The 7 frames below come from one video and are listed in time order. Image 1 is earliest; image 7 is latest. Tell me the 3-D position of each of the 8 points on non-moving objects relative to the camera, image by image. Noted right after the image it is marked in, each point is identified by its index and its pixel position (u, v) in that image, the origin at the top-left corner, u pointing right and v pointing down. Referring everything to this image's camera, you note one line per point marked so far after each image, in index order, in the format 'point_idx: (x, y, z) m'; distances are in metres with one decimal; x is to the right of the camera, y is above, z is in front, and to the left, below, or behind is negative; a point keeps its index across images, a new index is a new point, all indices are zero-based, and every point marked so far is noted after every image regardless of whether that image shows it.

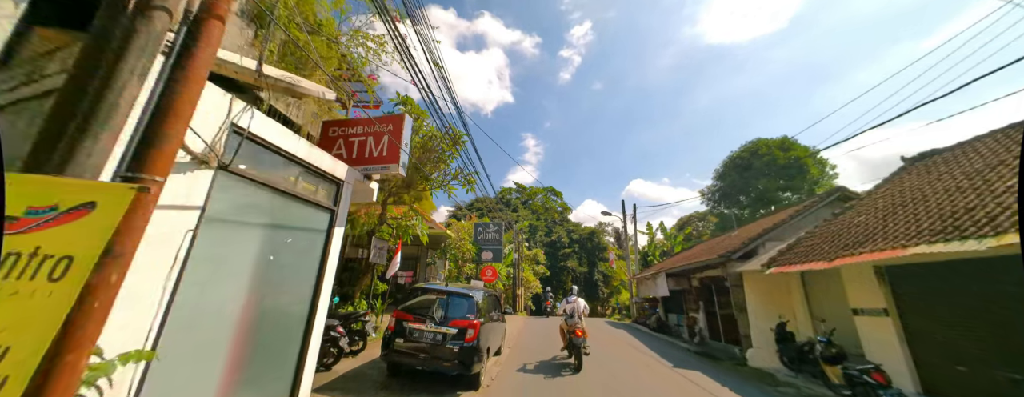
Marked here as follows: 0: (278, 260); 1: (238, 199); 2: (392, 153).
0: (-2.0, -0.5, +2.8) m
1: (-2.0, 0.0, +2.5) m
2: (-1.4, +0.5, +3.9) m
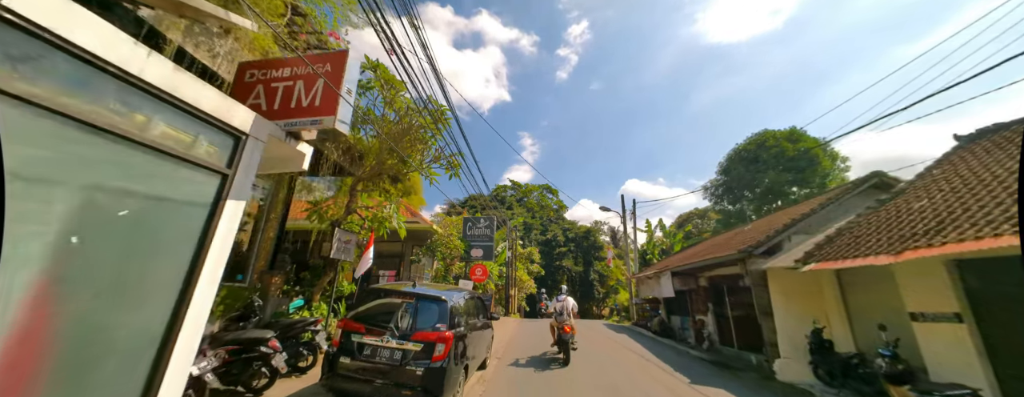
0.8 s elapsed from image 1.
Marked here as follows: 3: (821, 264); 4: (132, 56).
0: (-2.1, -0.2, +1.7) m
1: (-2.2, +0.3, +1.4) m
2: (-1.6, +0.8, +2.8) m
3: (+4.7, -1.0, +5.0) m
4: (-2.1, +0.8, +1.8) m
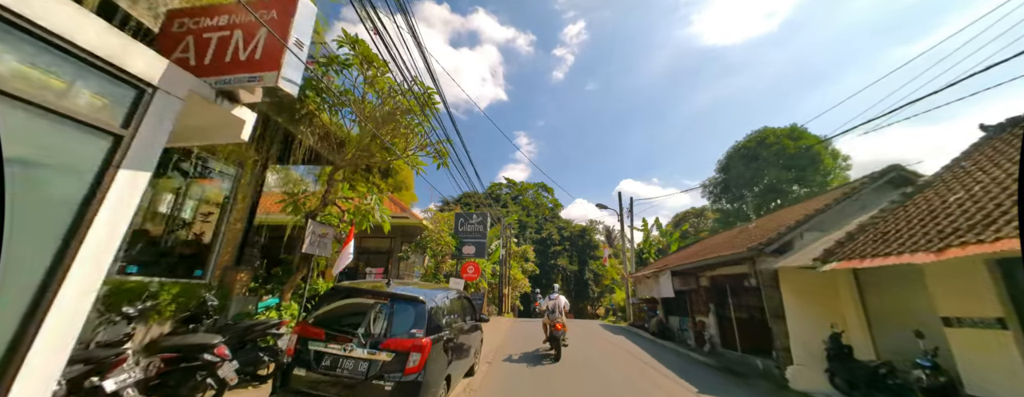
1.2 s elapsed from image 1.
0: (-2.2, -0.1, +1.2) m
1: (-2.2, +0.4, +0.9) m
2: (-1.6, +1.0, +2.3) m
3: (+4.5, -0.9, +4.6) m
4: (-2.1, +0.9, +1.3) m
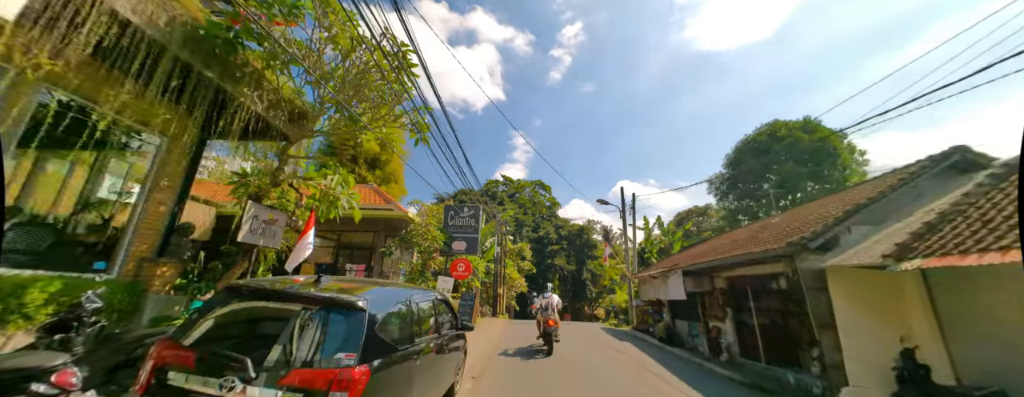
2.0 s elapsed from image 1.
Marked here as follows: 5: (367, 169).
0: (-2.3, +0.2, +0.1) m
1: (-2.3, +0.7, -0.2) m
2: (-1.7, +1.3, +1.2) m
3: (+4.4, -0.7, +3.5) m
4: (-2.2, +1.2, +0.2) m
5: (-7.2, +1.5, +16.5) m
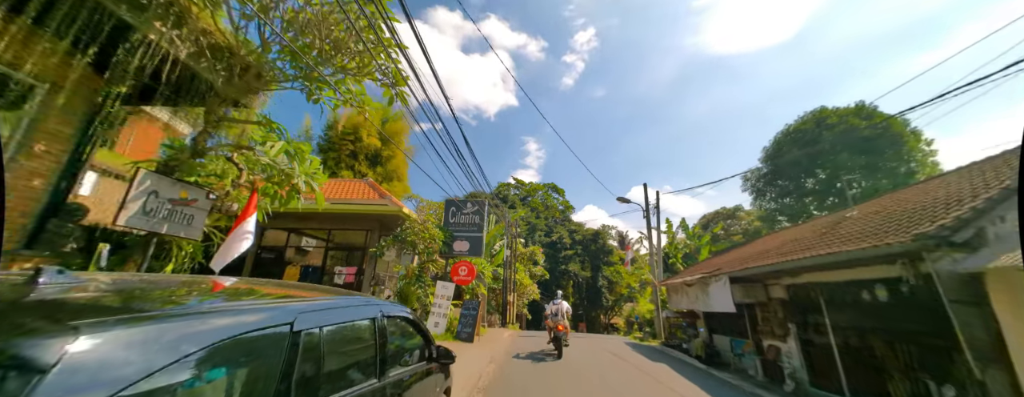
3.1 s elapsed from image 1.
0: (-2.4, +0.6, -1.2) m
1: (-2.4, +1.1, -1.5) m
2: (-1.8, +1.6, -0.1) m
3: (+4.4, -0.3, +2.0) m
4: (-2.3, +1.6, -1.1) m
5: (-6.7, +1.5, +15.4) m
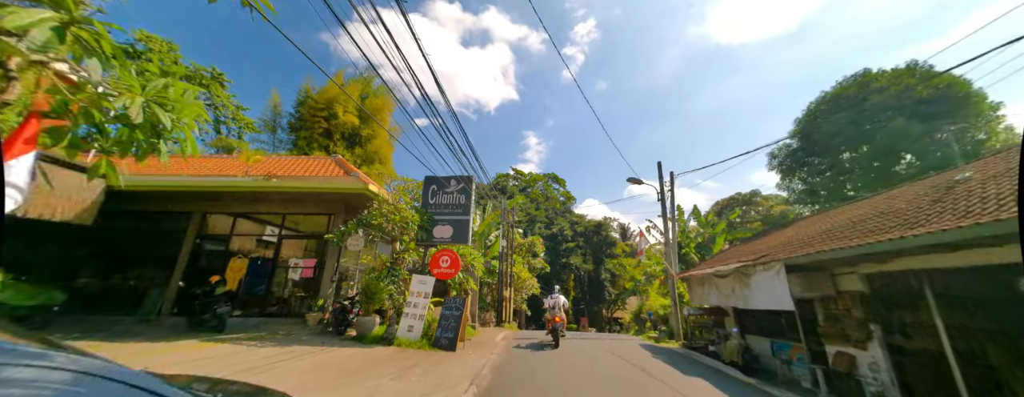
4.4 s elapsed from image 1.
0: (-2.6, +1.0, -2.9) m
1: (-2.6, +1.5, -3.3) m
2: (-2.0, +2.1, -1.9) m
3: (+4.2, +0.2, +0.2) m
4: (-2.5, +2.0, -2.9) m
5: (-6.9, +2.2, +13.7) m
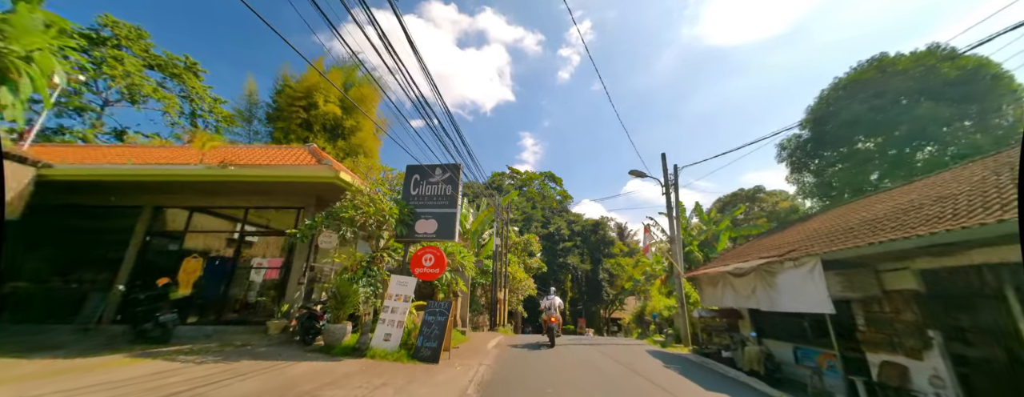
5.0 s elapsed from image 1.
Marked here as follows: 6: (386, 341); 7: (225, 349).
0: (-2.6, +1.2, -3.8) m
1: (-2.7, +1.7, -4.2) m
2: (-2.0, +2.3, -2.8) m
3: (+4.2, +0.4, -0.6) m
4: (-2.6, +2.2, -3.8) m
5: (-7.1, +2.3, +12.7) m
6: (-2.2, -2.5, +5.9) m
7: (-4.8, -2.5, +5.6) m
